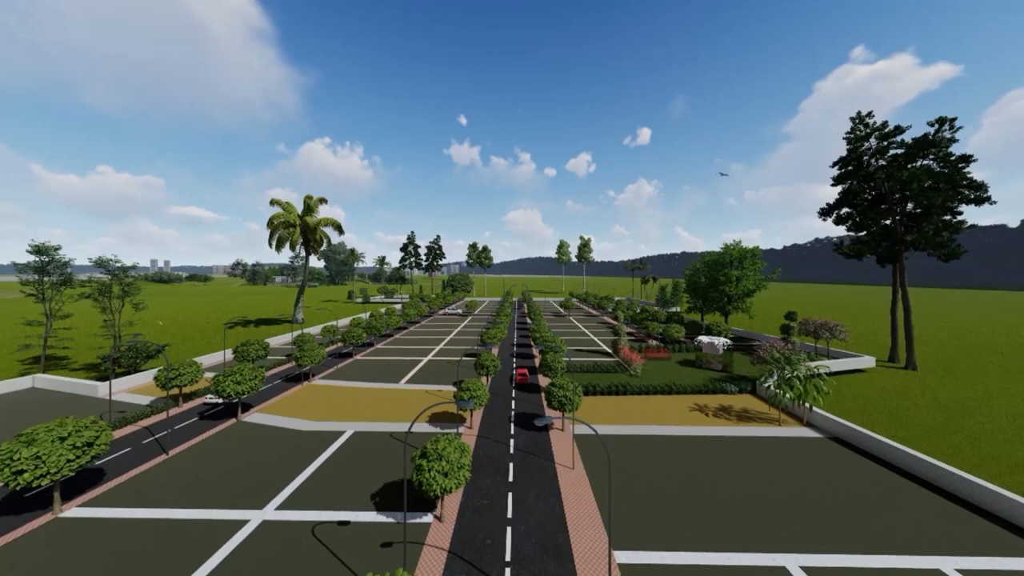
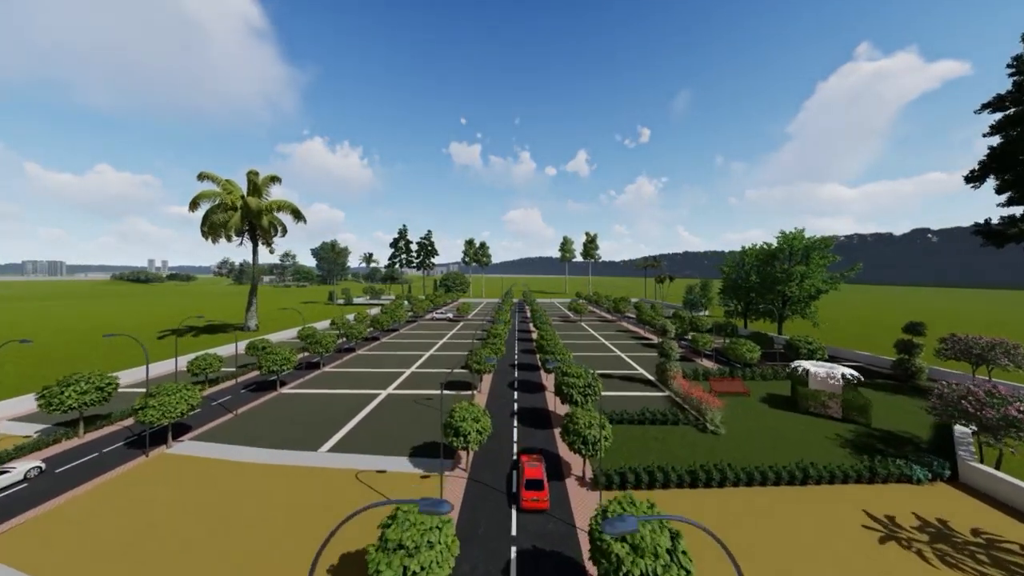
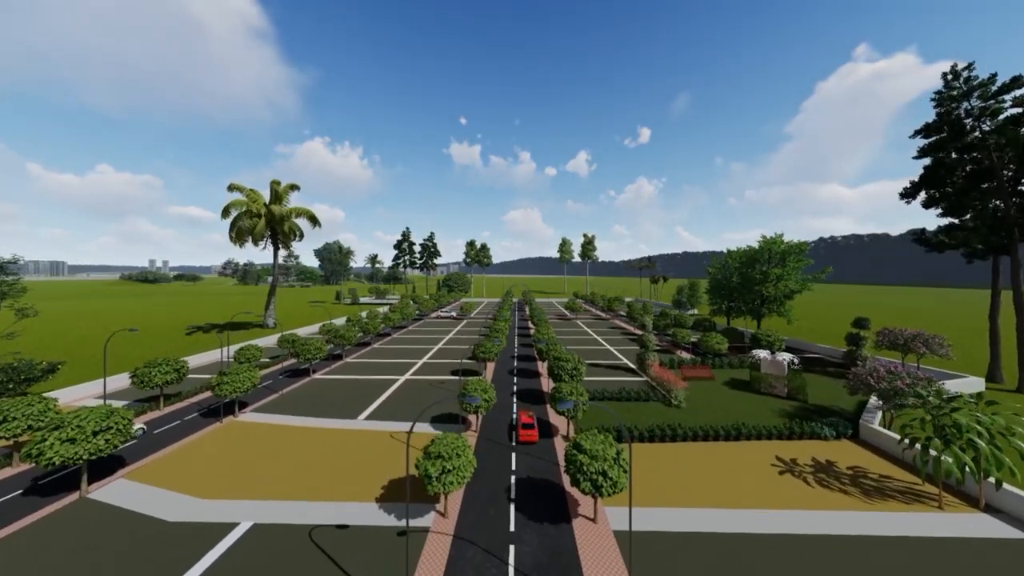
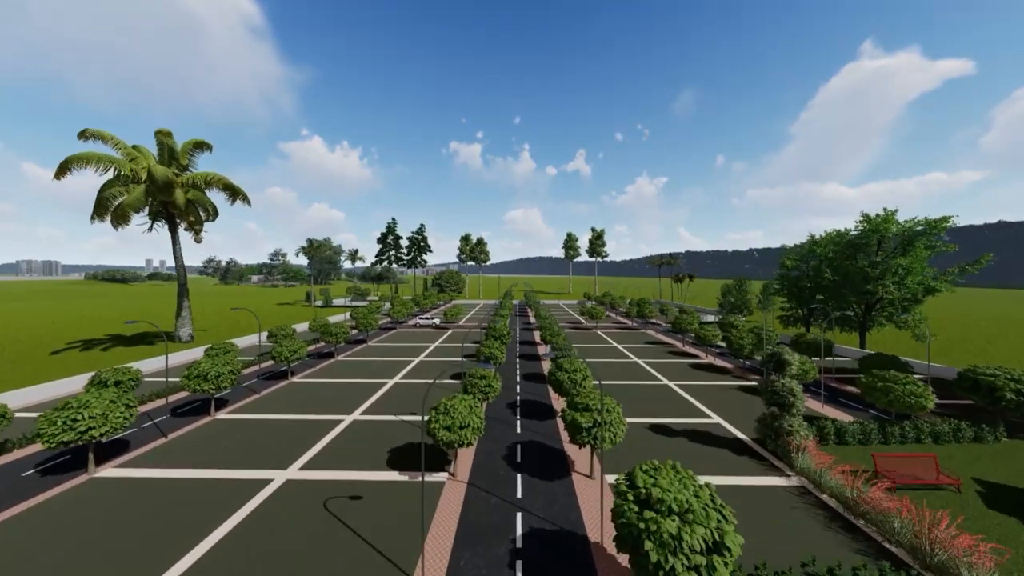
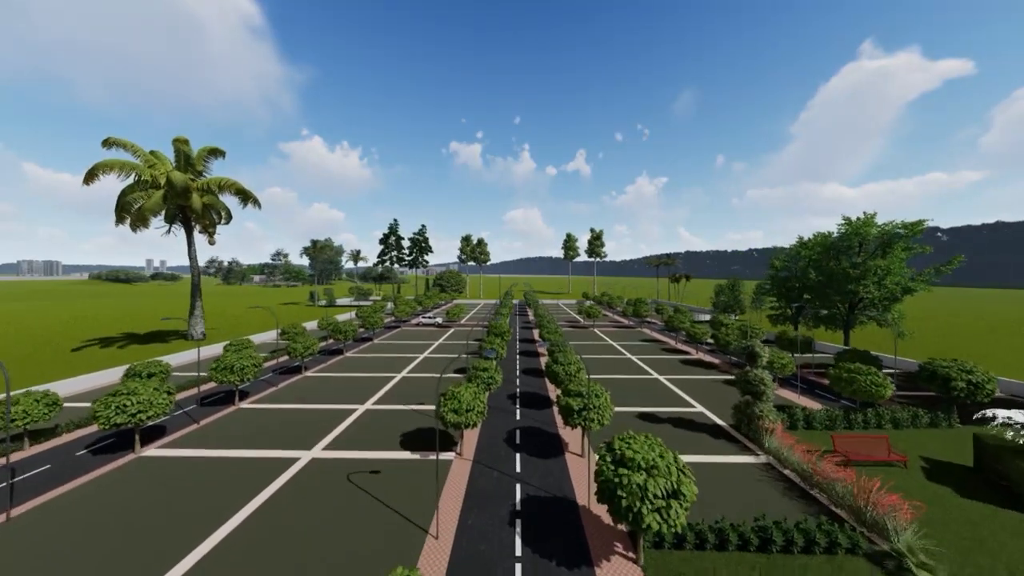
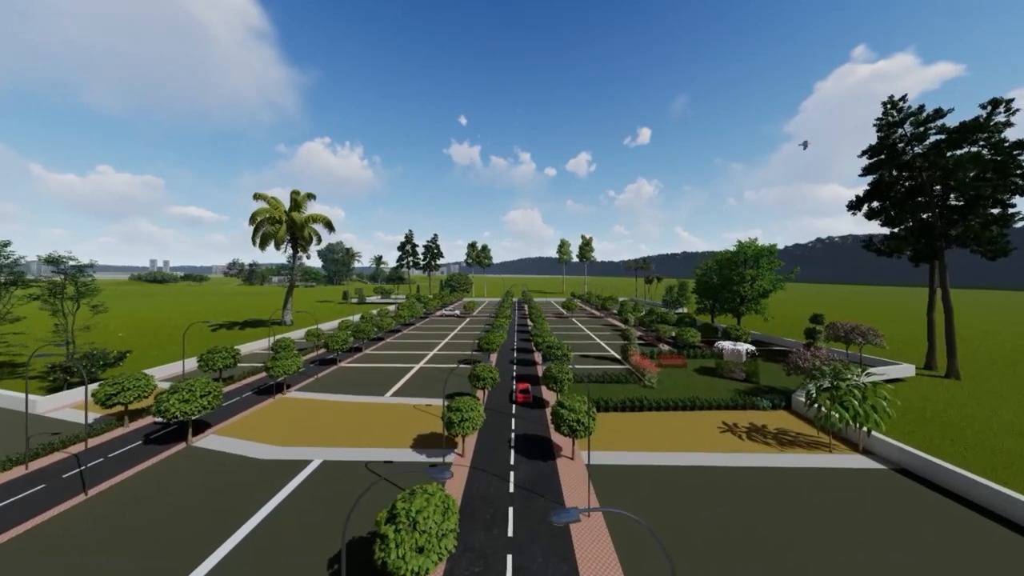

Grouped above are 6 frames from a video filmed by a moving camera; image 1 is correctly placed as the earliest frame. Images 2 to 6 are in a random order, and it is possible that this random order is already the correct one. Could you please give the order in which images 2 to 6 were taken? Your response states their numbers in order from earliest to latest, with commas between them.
6, 3, 2, 5, 4
